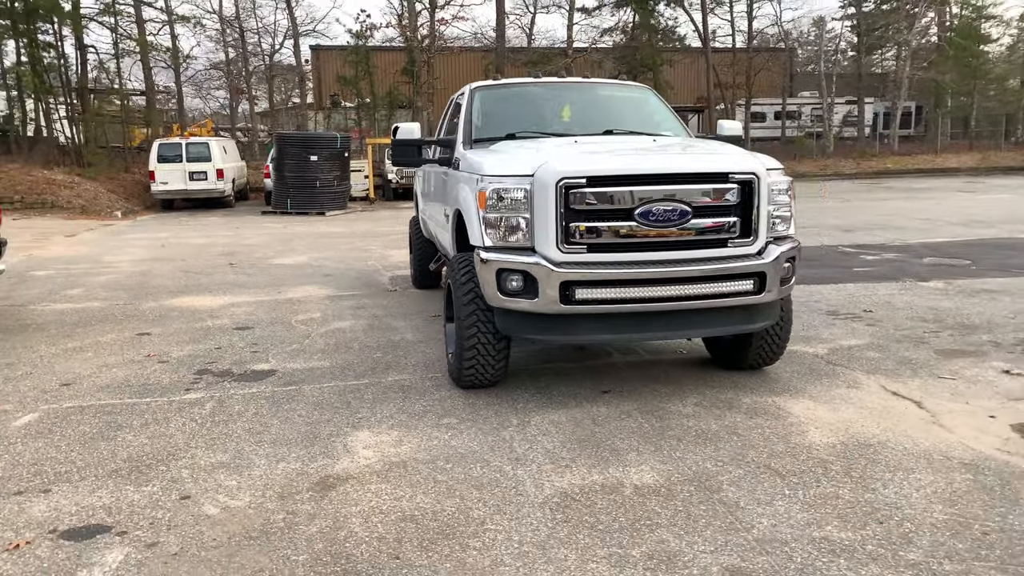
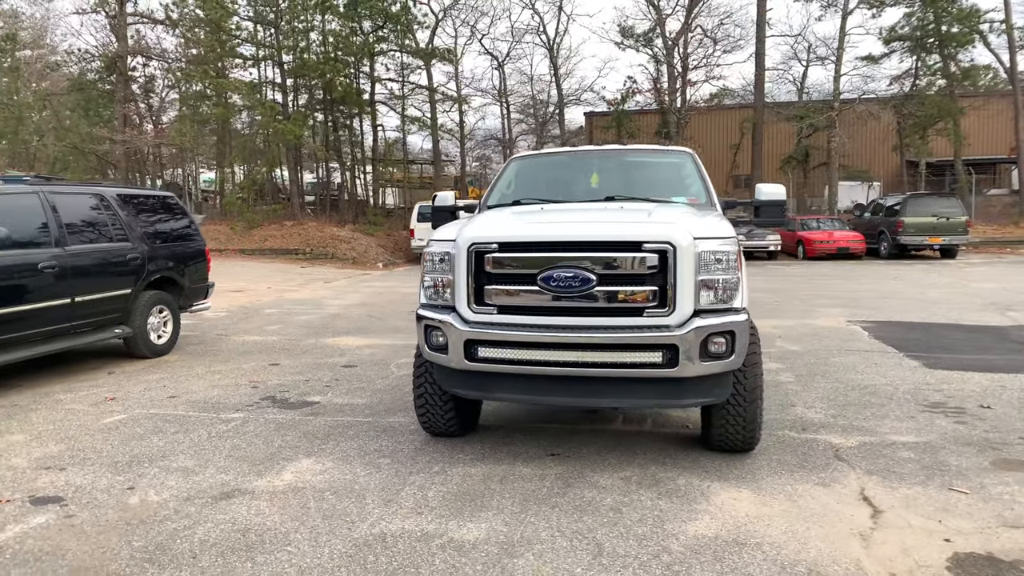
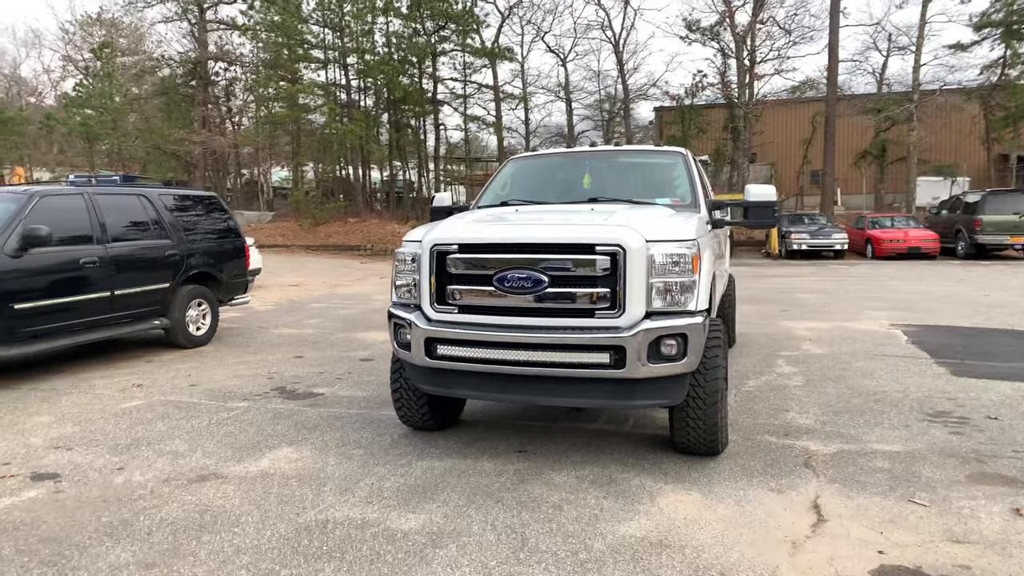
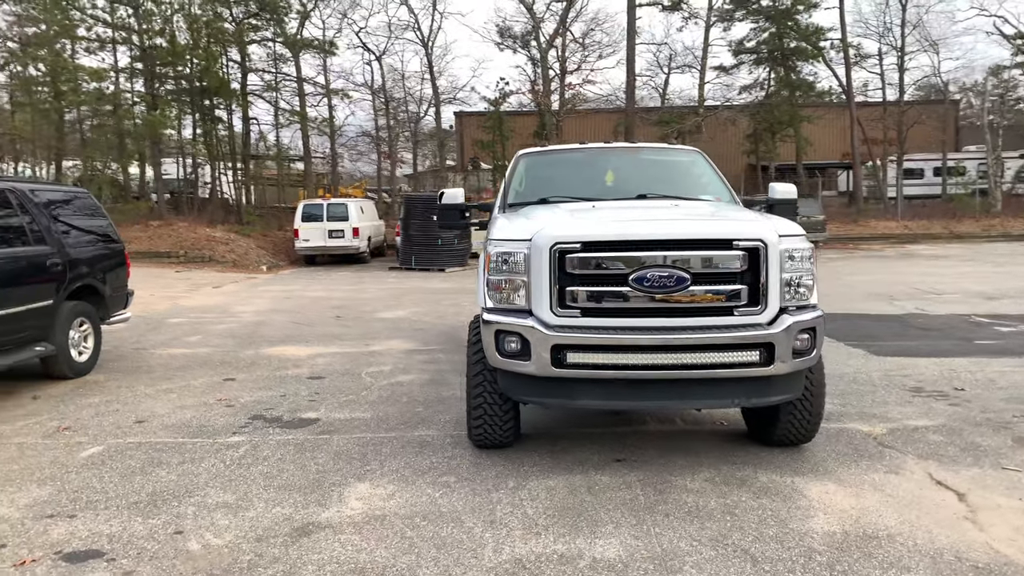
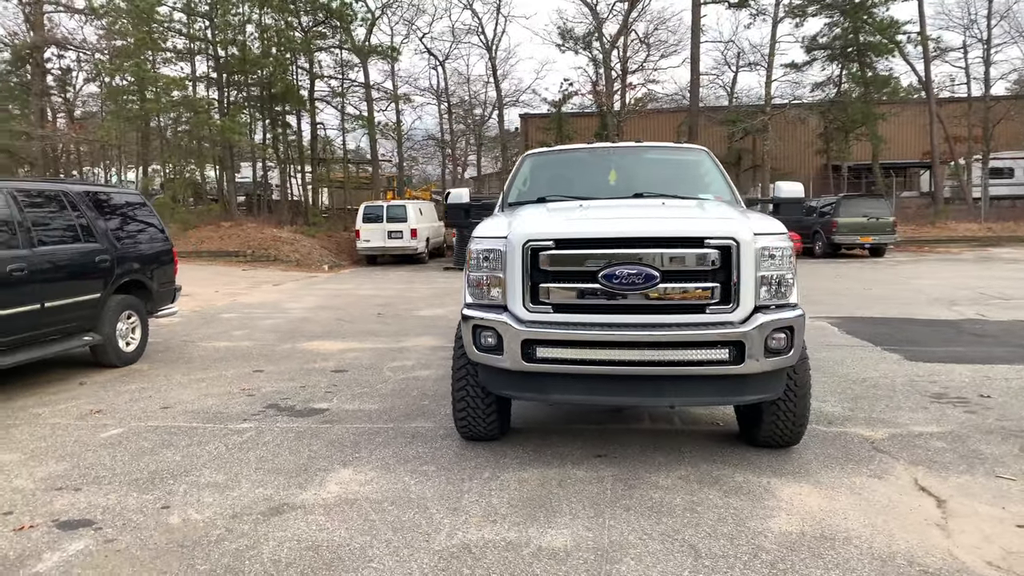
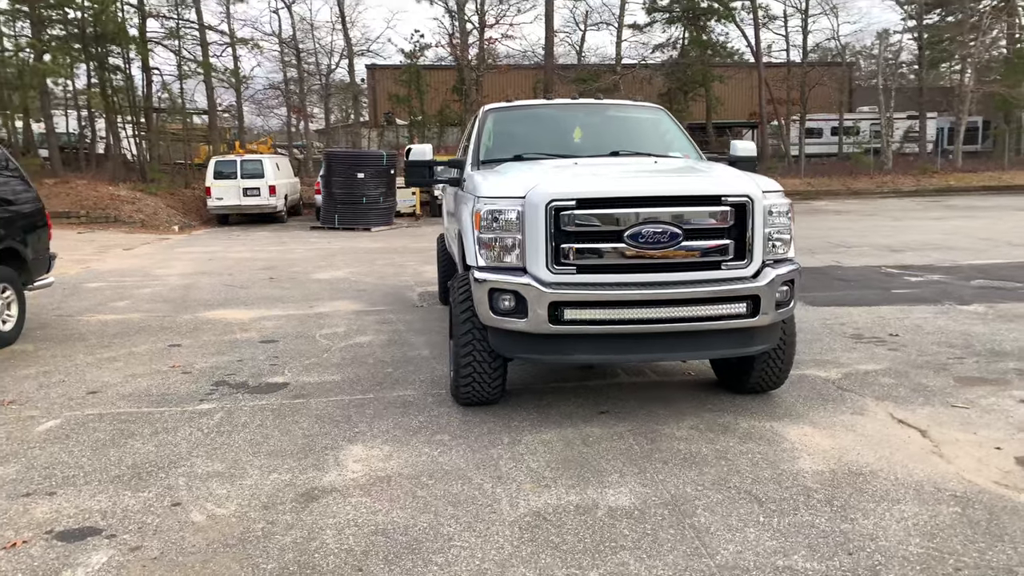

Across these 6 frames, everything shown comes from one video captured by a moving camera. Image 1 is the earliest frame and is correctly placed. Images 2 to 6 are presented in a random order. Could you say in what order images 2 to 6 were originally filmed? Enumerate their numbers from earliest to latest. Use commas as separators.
6, 4, 5, 2, 3
